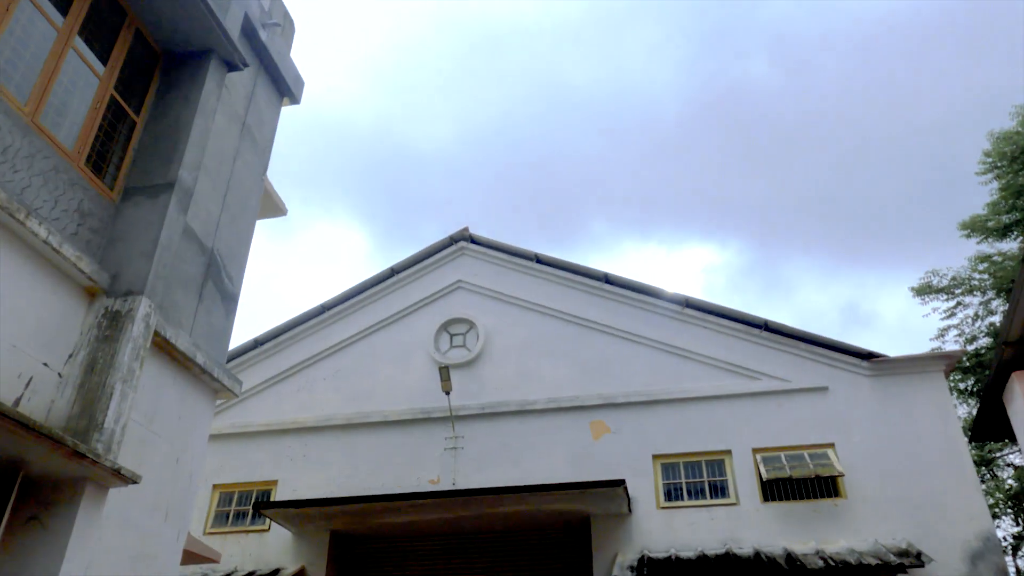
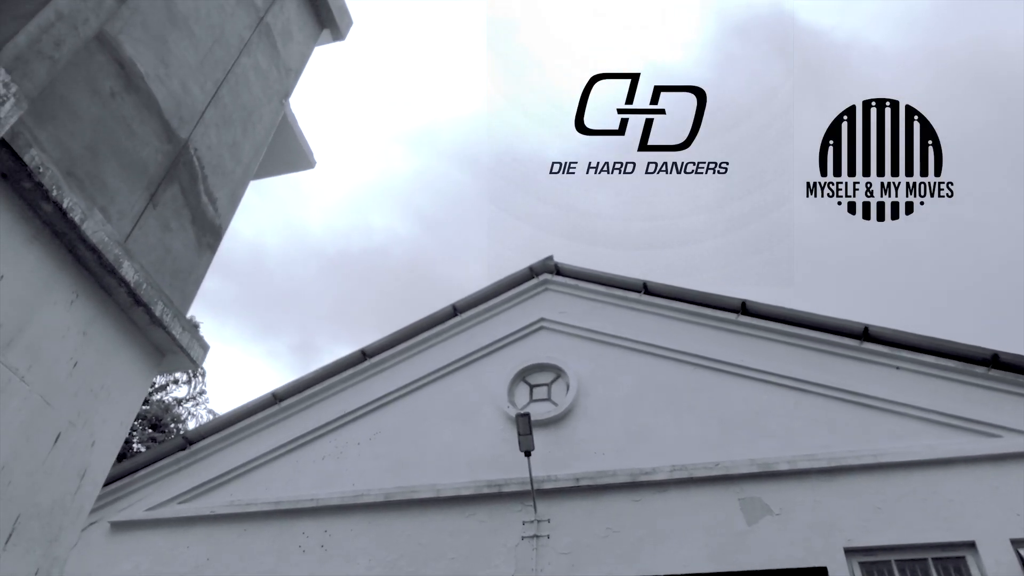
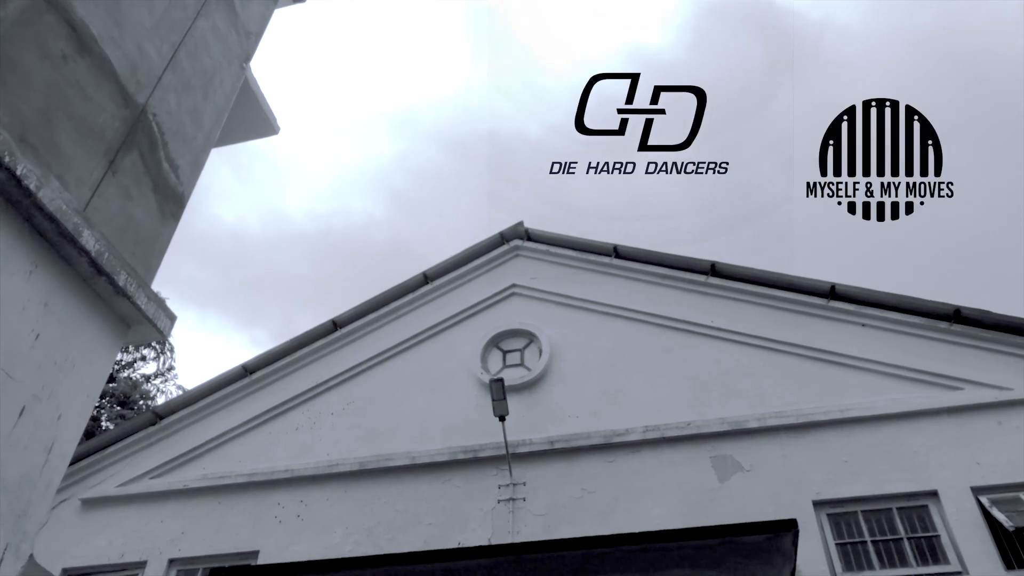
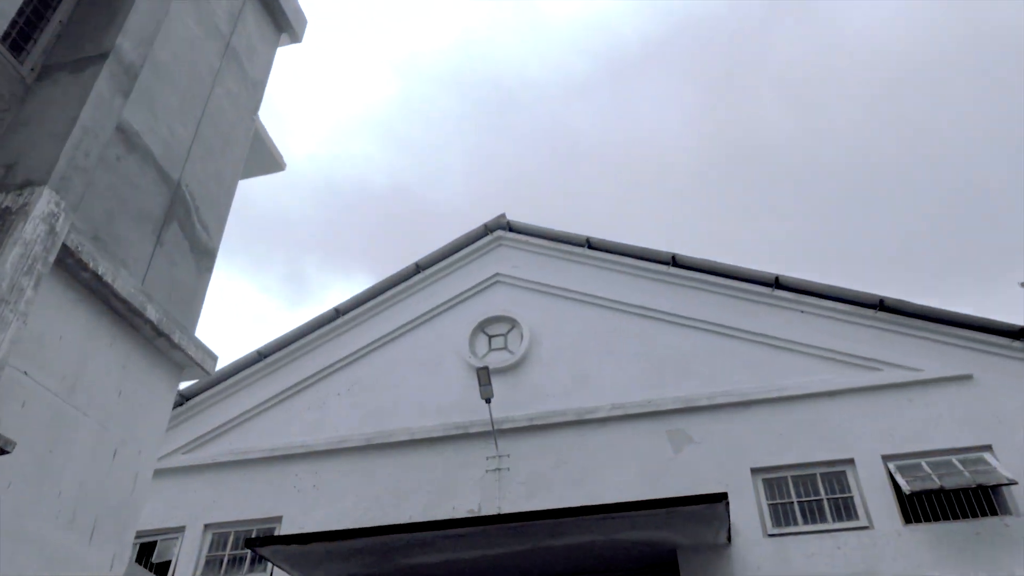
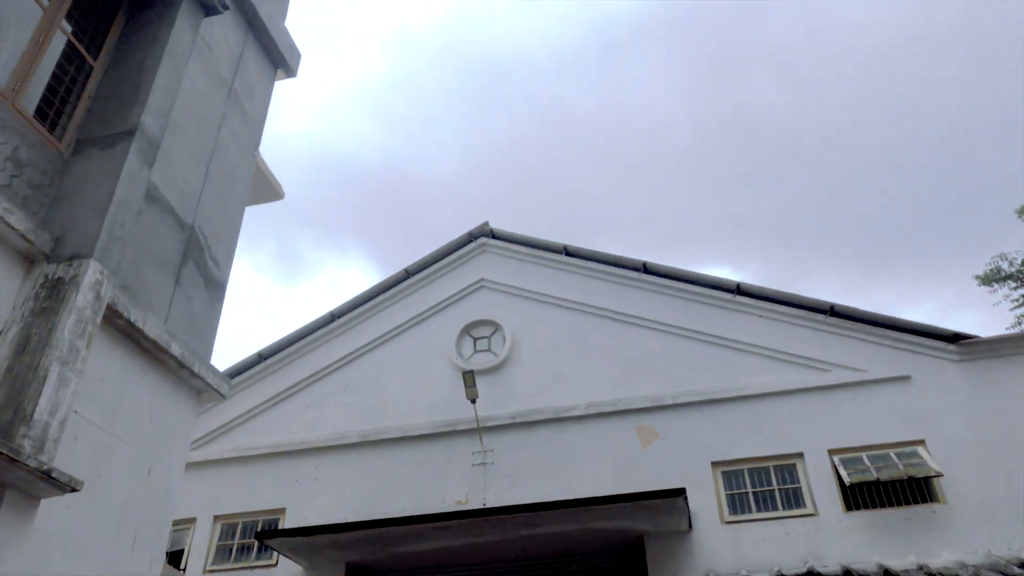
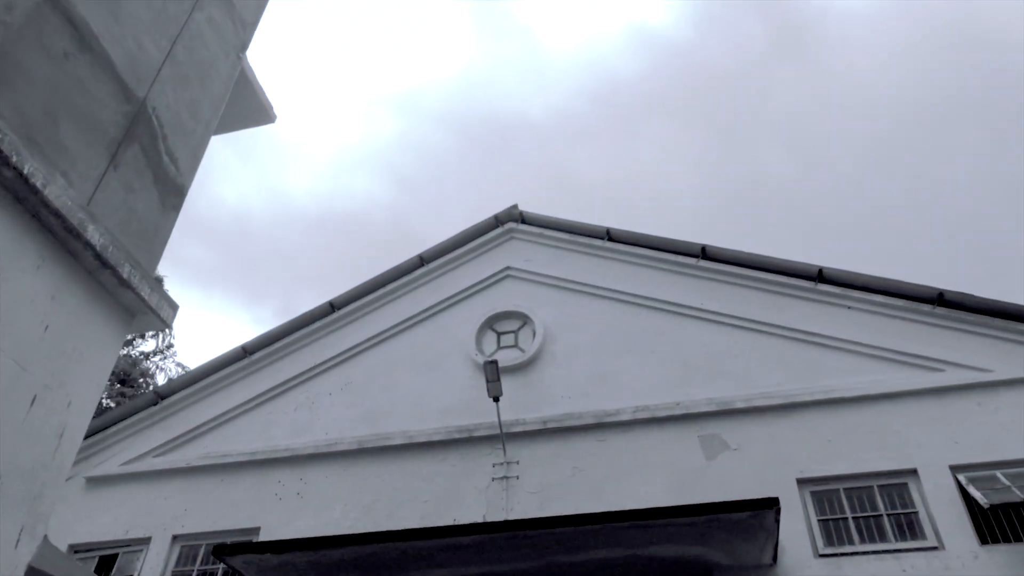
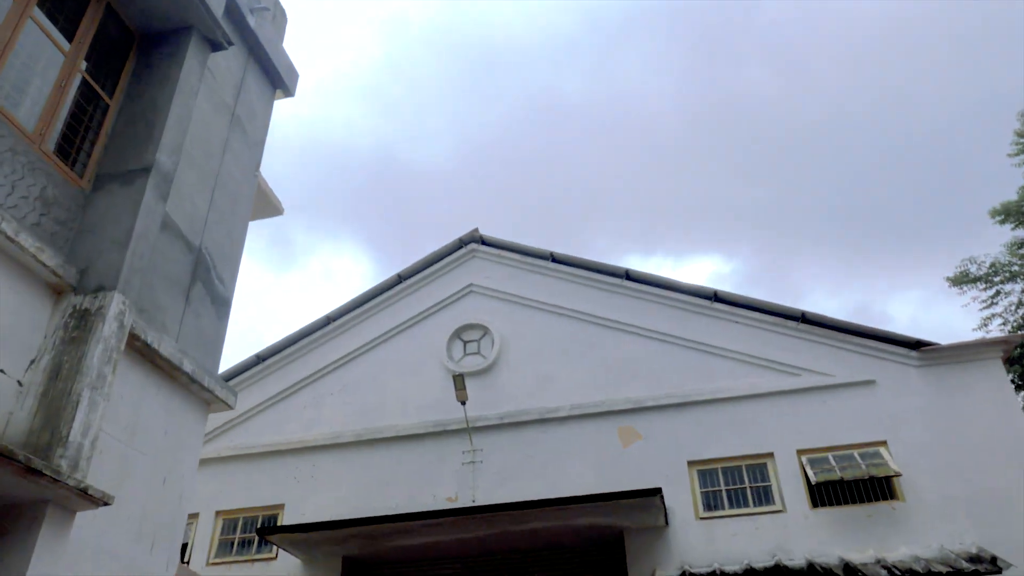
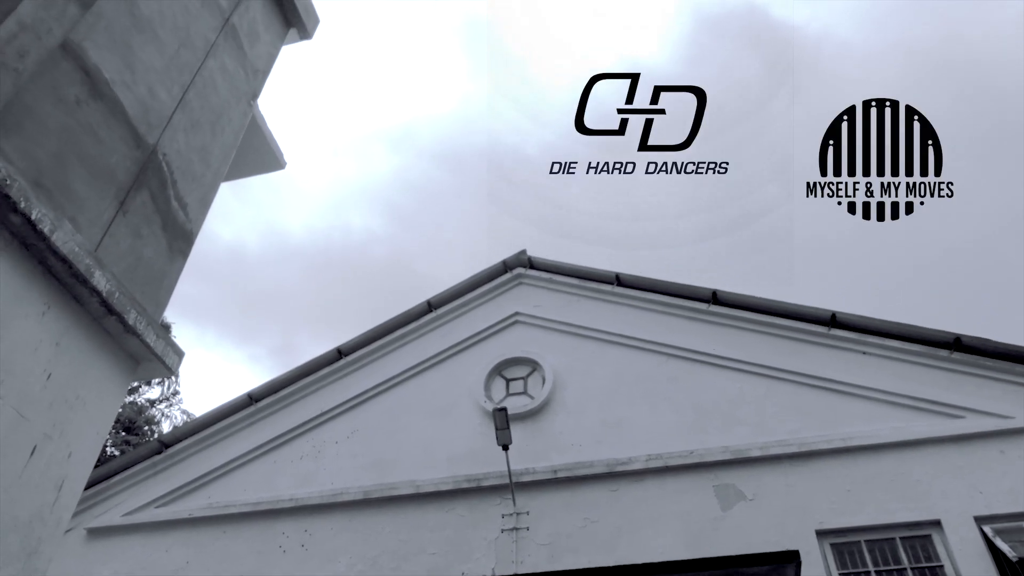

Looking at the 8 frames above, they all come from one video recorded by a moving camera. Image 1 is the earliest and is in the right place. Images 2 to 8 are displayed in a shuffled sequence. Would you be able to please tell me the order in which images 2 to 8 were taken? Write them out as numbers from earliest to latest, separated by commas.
7, 5, 4, 6, 3, 8, 2
